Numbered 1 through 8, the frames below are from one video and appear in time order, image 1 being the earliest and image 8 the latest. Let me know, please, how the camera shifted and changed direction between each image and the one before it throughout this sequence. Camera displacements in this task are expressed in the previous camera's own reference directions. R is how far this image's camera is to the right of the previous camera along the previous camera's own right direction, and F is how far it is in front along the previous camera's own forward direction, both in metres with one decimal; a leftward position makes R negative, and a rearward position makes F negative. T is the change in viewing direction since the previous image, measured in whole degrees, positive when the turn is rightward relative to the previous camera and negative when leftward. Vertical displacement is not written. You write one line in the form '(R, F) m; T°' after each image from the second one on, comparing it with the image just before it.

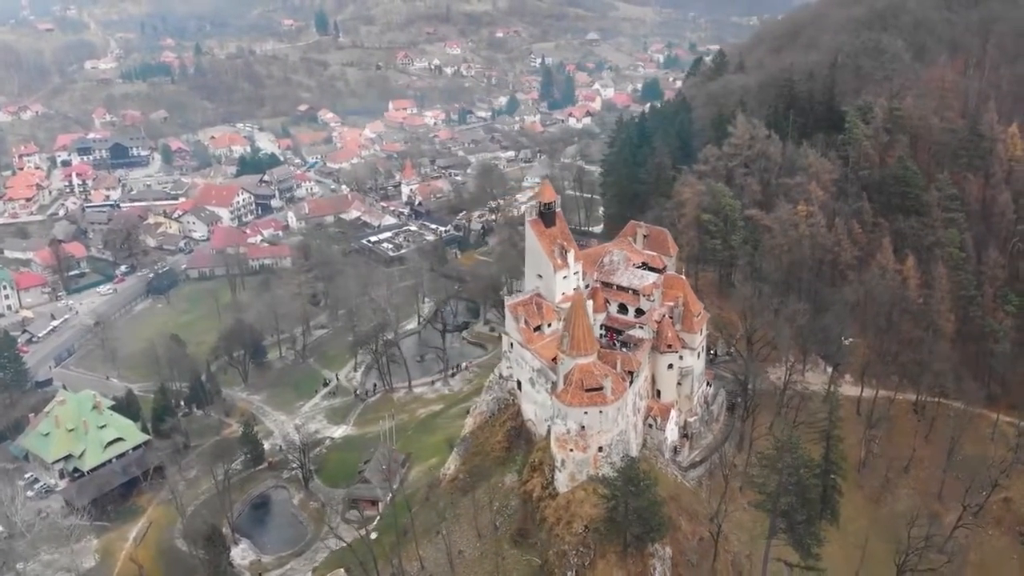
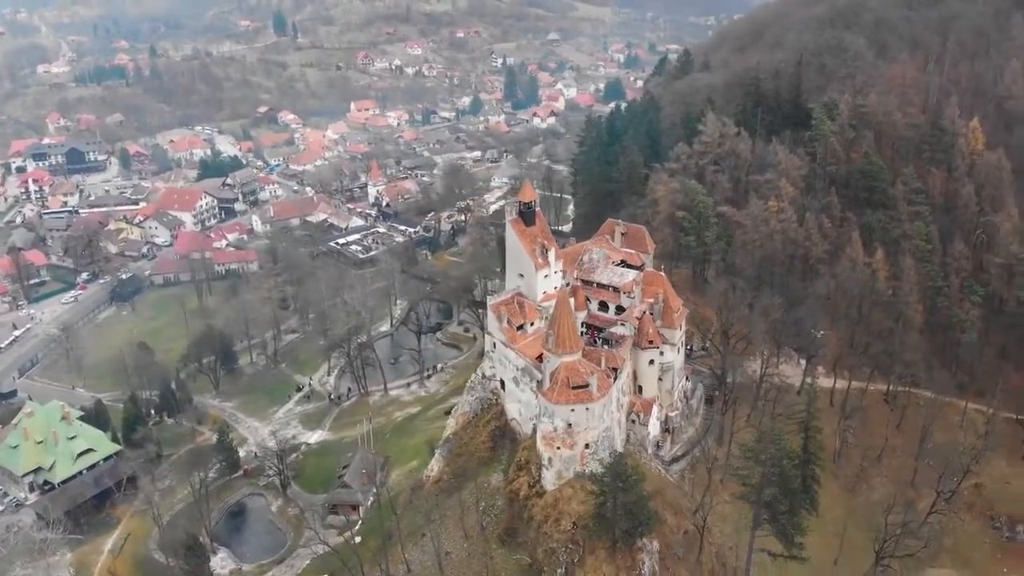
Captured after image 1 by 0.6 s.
(-0.8, +0.1) m; +3°
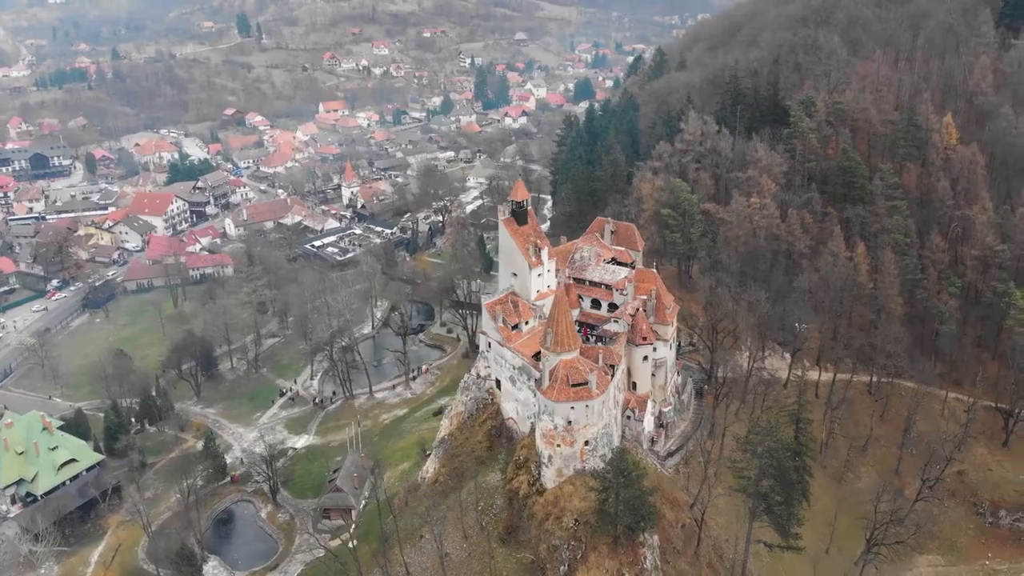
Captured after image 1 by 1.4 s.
(-1.2, 0.0) m; +2°
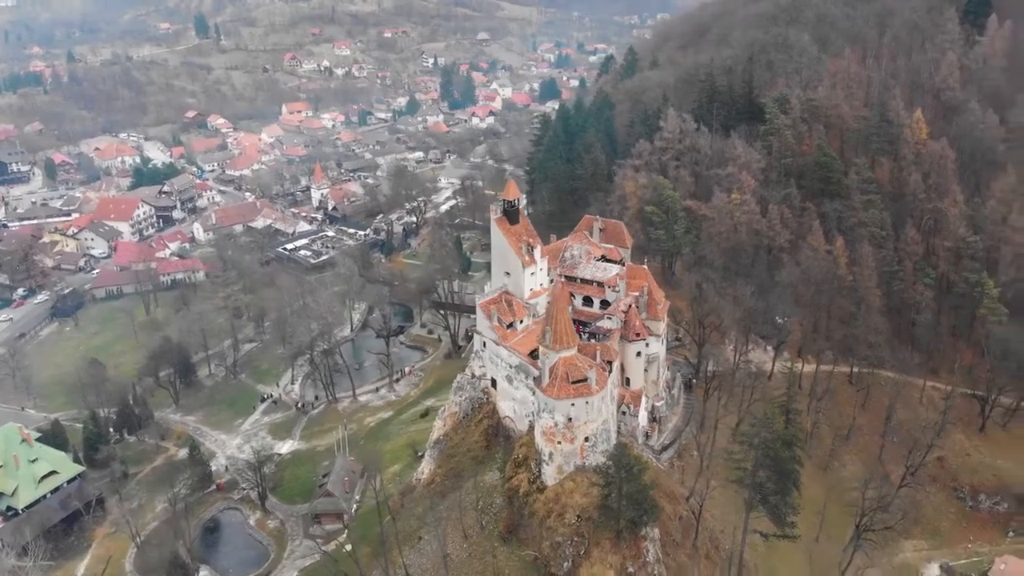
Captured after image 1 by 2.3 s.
(-1.4, 0.0) m; +2°
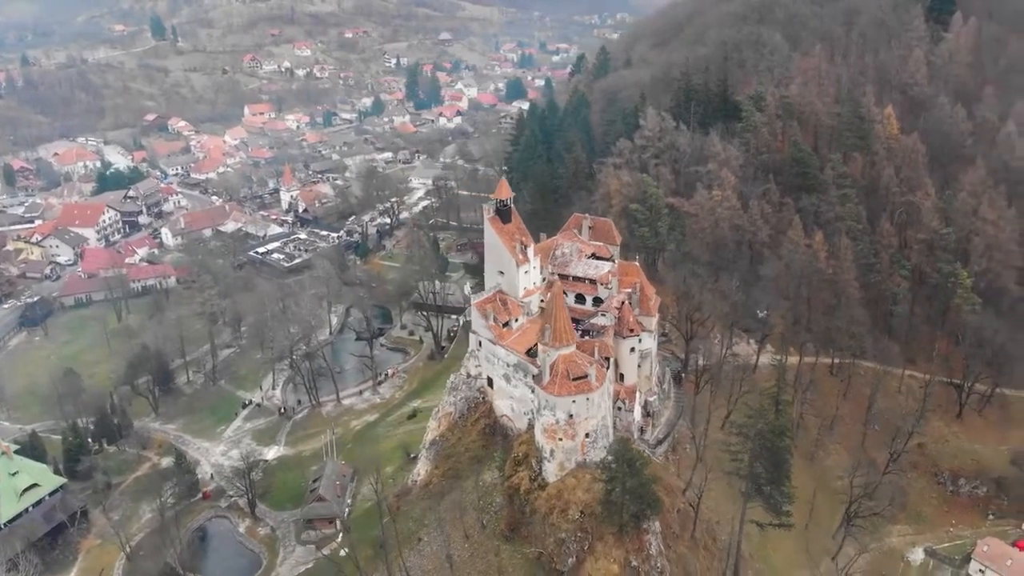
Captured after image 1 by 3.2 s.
(-1.5, -0.1) m; +2°
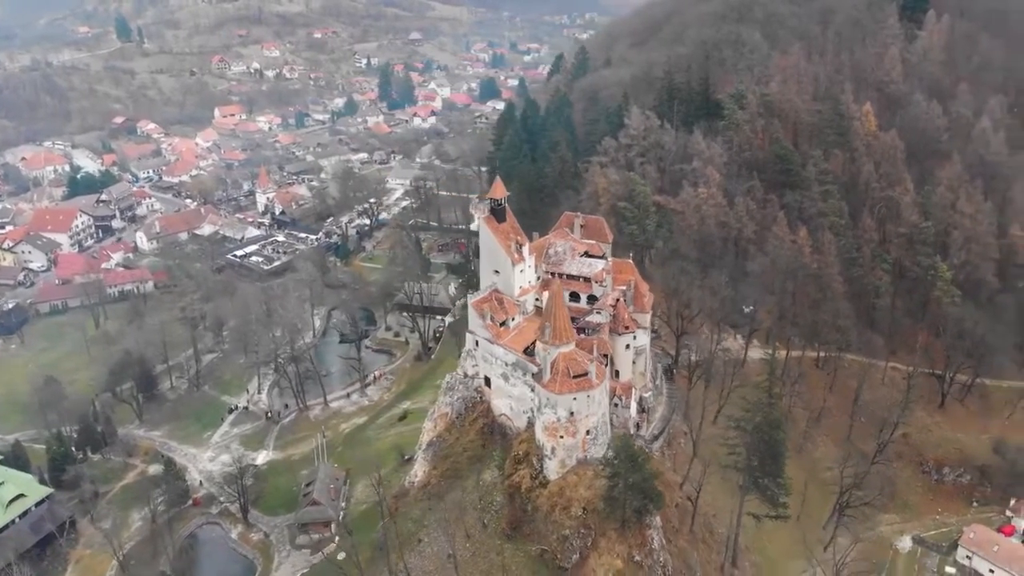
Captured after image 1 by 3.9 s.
(-1.1, -0.1) m; +2°
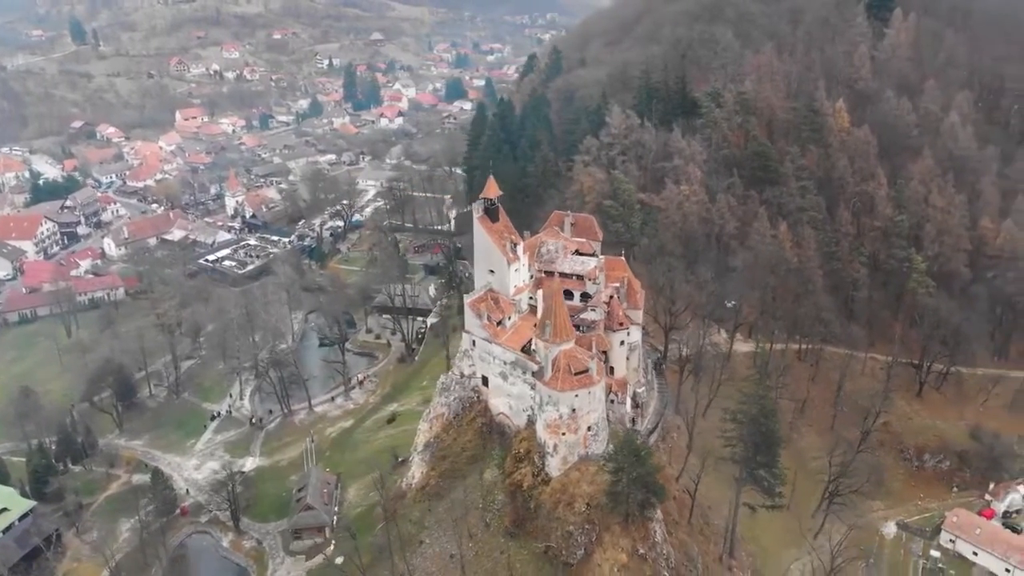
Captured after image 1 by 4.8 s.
(-1.5, -0.1) m; +2°
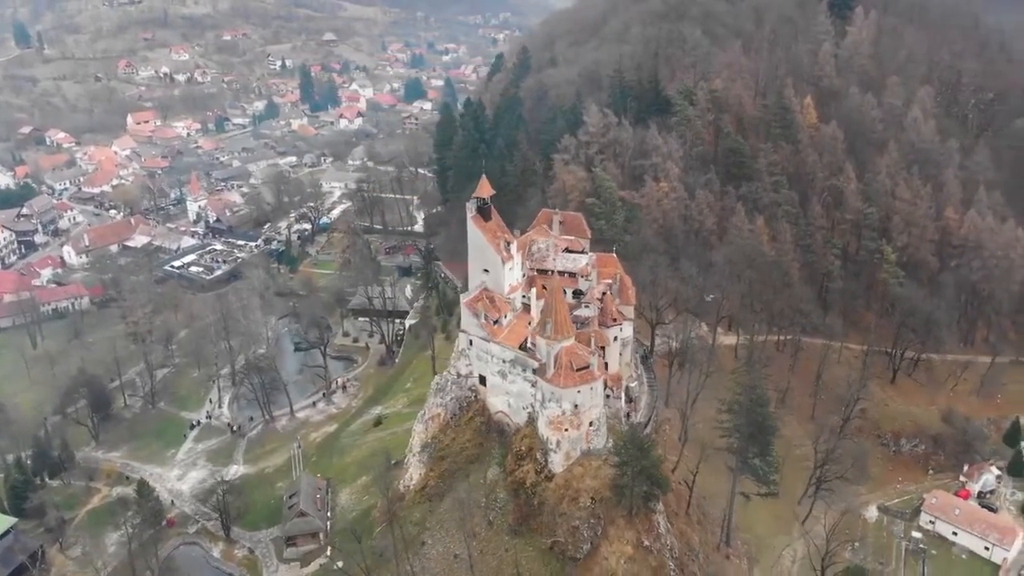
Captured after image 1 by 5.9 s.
(-1.8, -0.2) m; +3°
